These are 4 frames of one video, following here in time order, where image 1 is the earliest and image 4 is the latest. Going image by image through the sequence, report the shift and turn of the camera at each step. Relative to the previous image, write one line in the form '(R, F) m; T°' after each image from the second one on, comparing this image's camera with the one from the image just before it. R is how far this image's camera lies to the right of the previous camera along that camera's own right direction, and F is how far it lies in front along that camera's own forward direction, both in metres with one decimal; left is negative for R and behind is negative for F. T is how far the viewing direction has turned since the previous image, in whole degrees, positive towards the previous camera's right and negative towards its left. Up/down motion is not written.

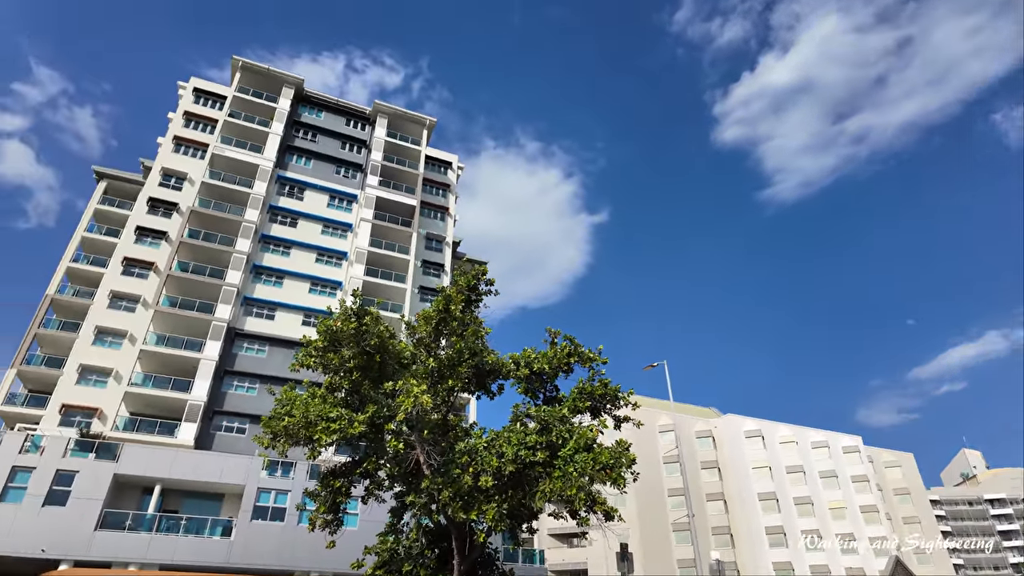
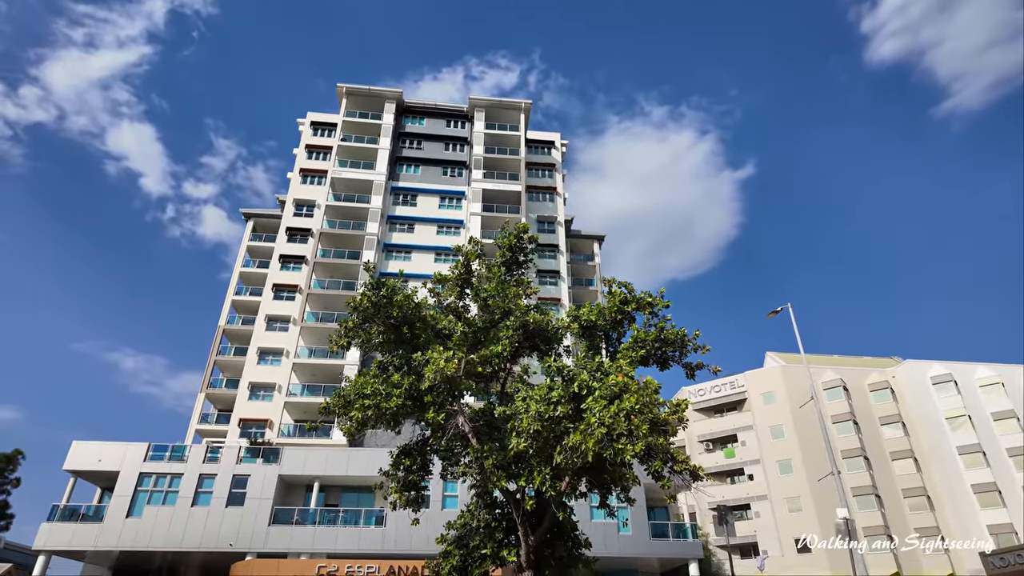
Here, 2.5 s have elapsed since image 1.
(+2.1, +1.1) m; -14°
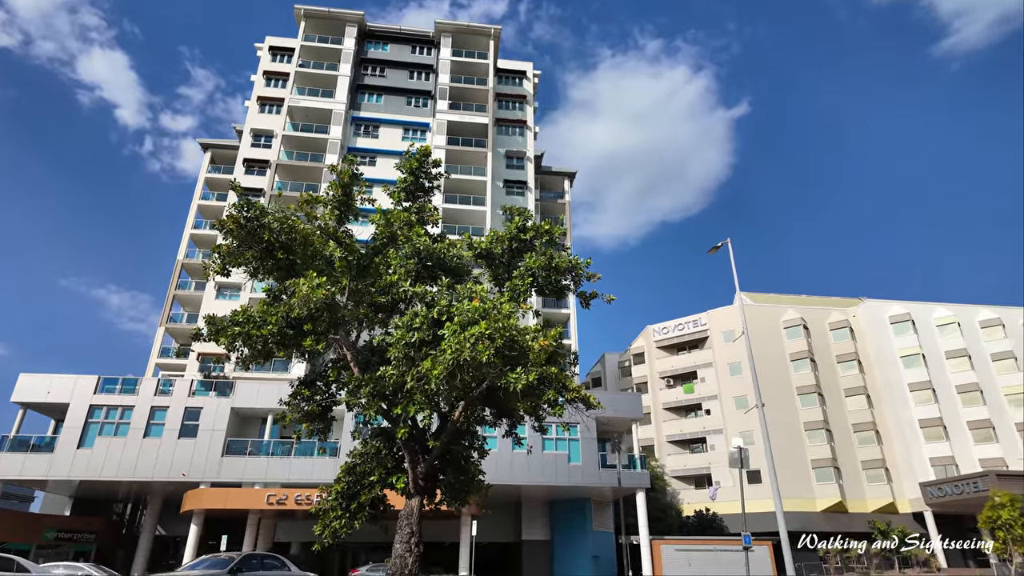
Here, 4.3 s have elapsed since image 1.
(+1.8, +0.4) m; +1°
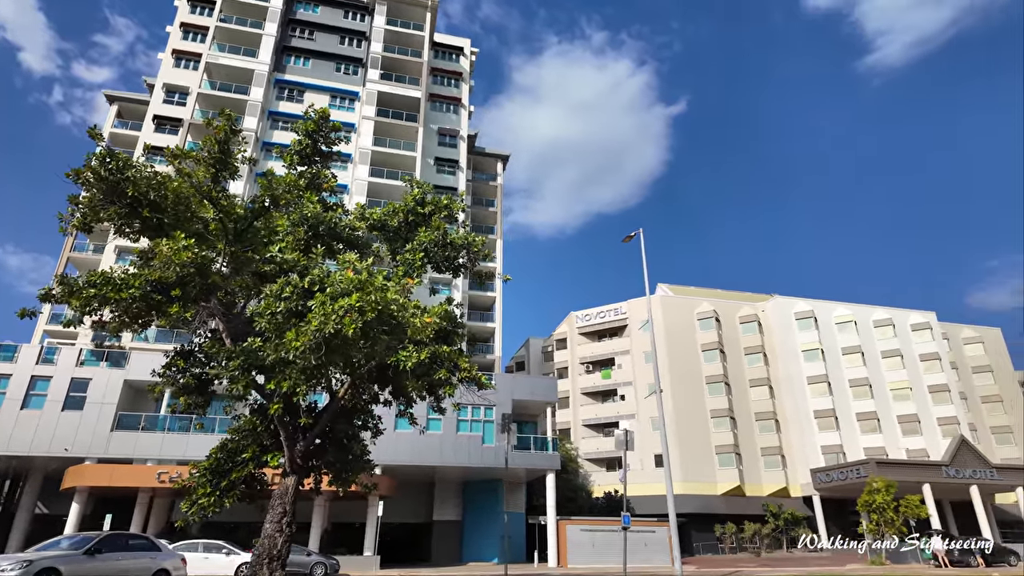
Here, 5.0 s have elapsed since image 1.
(+0.8, +0.2) m; +6°
